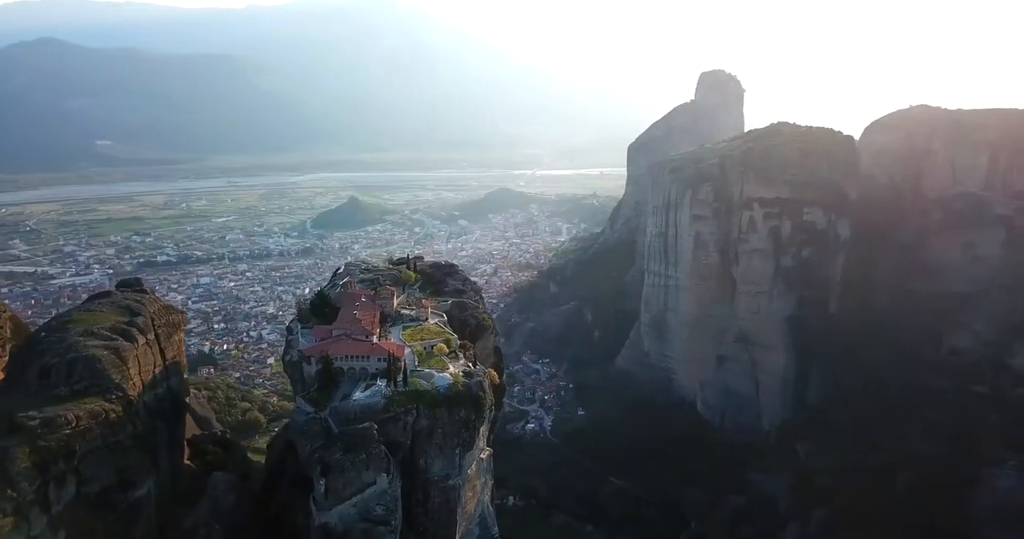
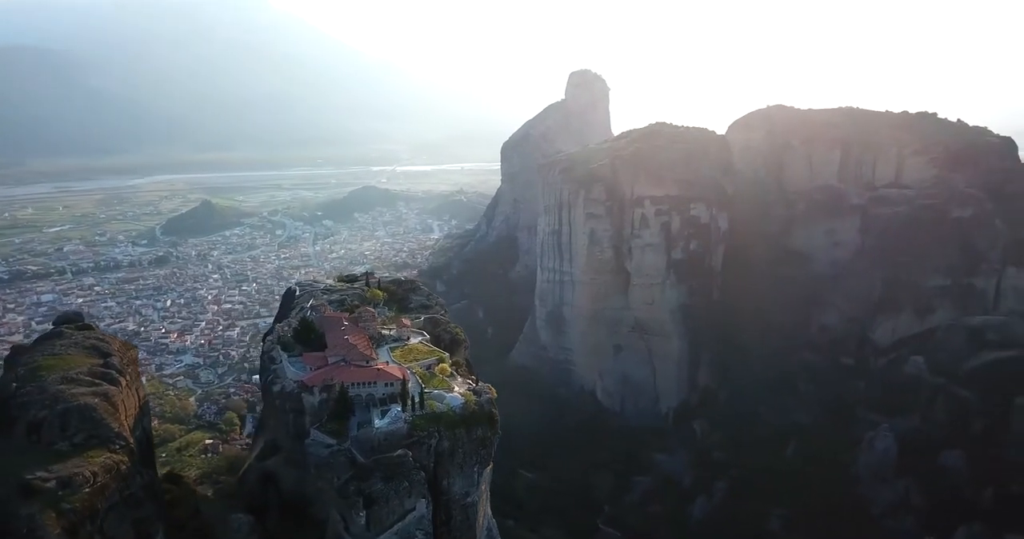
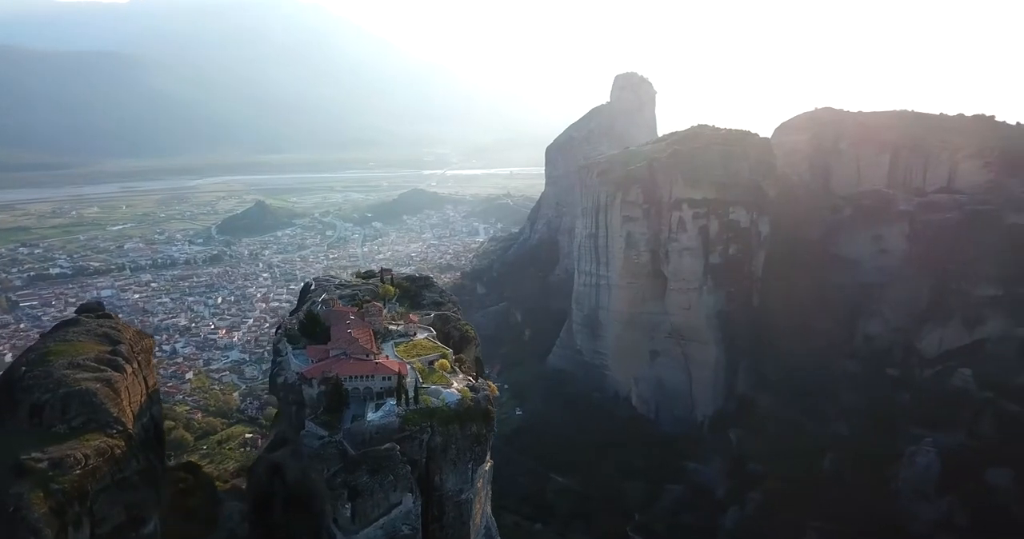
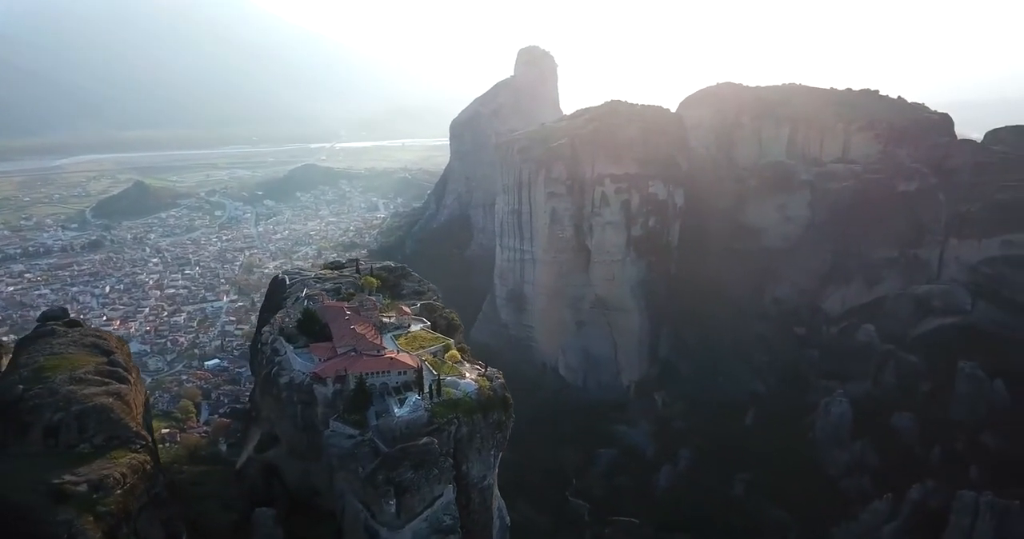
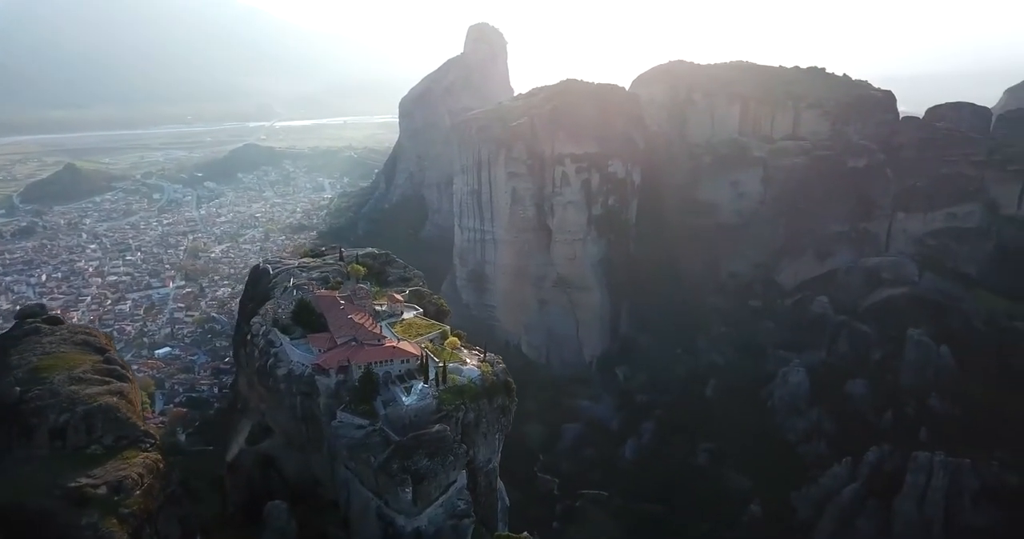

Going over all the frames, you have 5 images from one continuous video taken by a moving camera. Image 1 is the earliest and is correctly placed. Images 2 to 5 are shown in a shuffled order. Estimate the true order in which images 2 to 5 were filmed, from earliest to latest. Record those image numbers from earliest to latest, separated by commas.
3, 2, 4, 5
